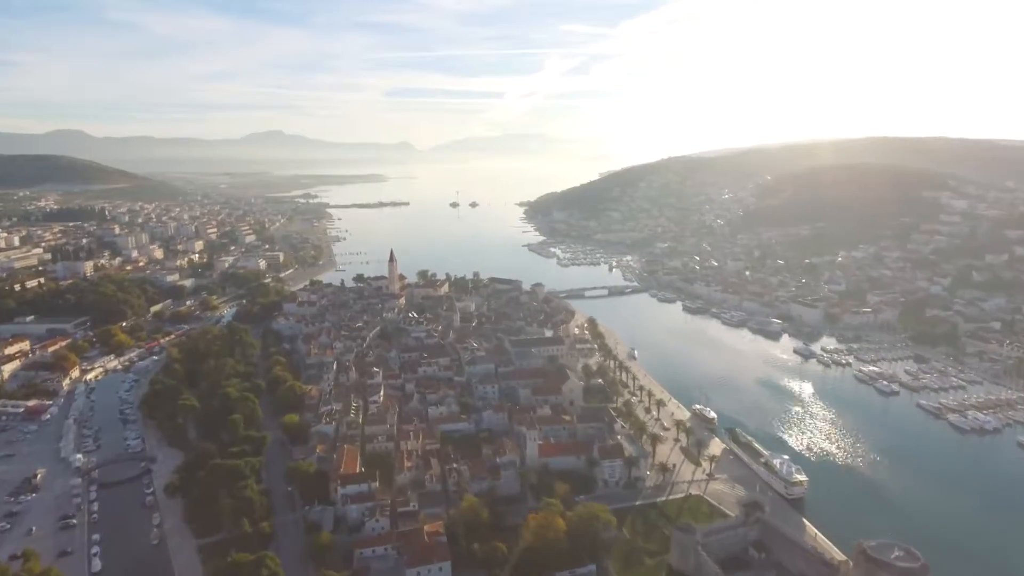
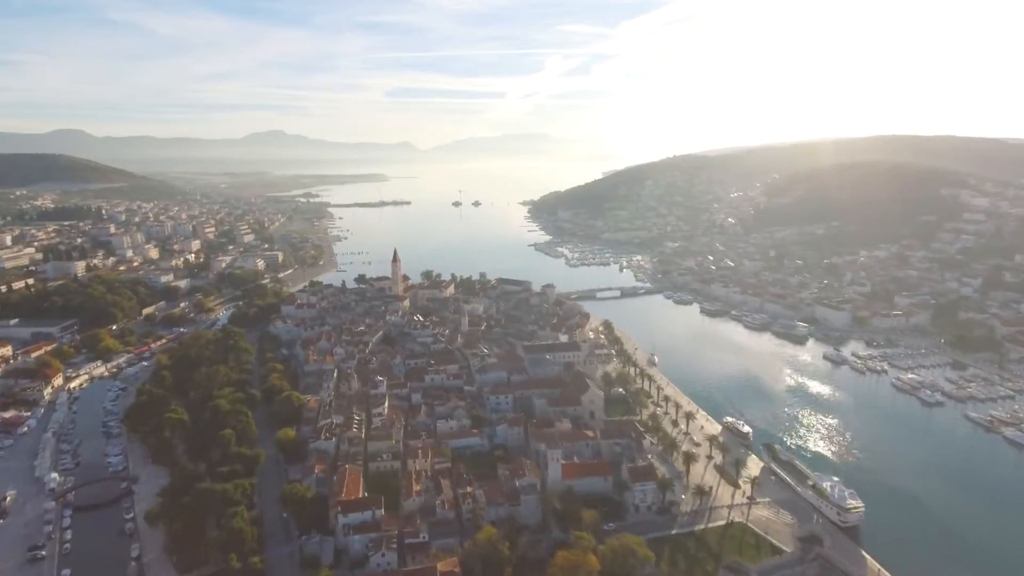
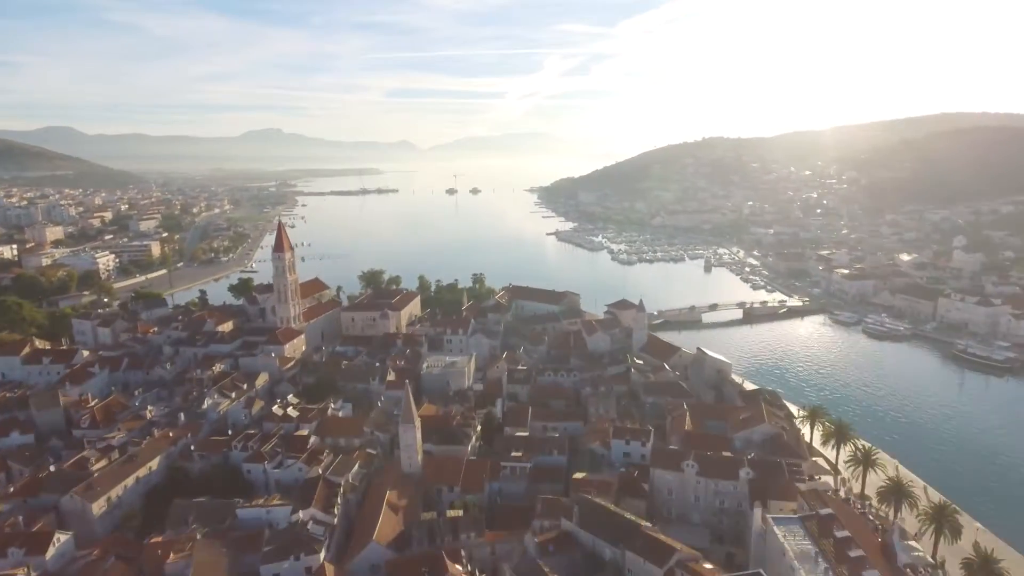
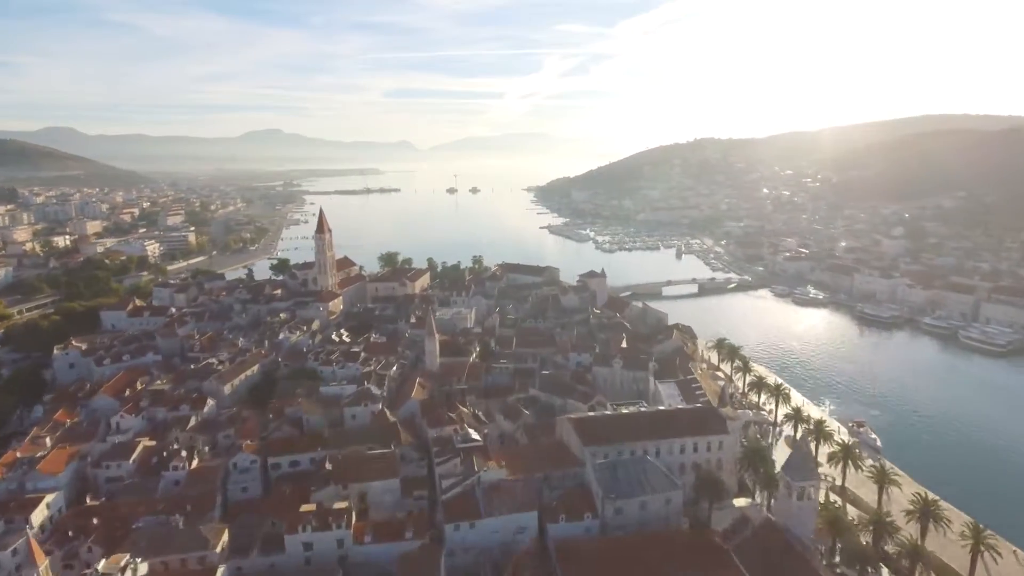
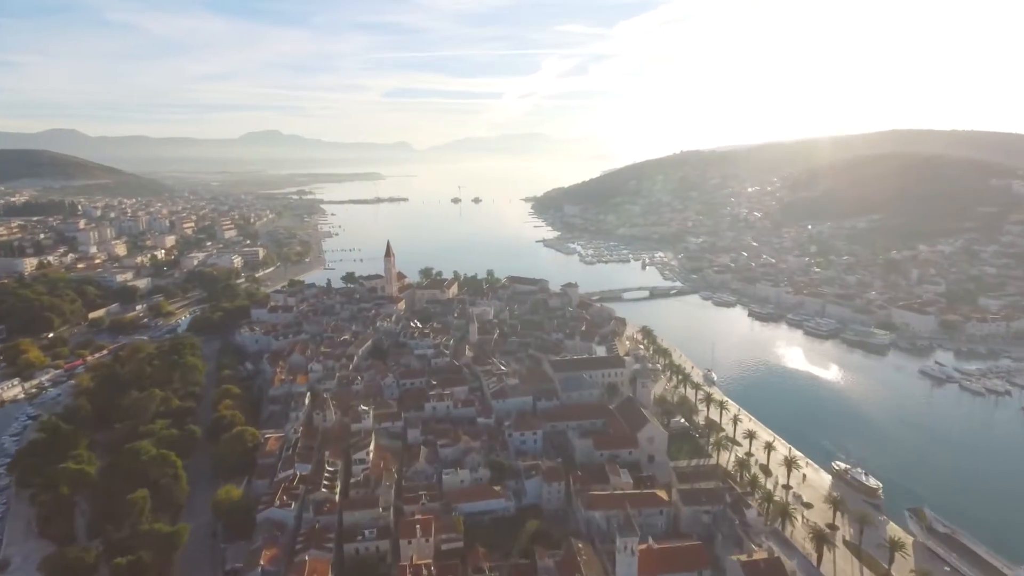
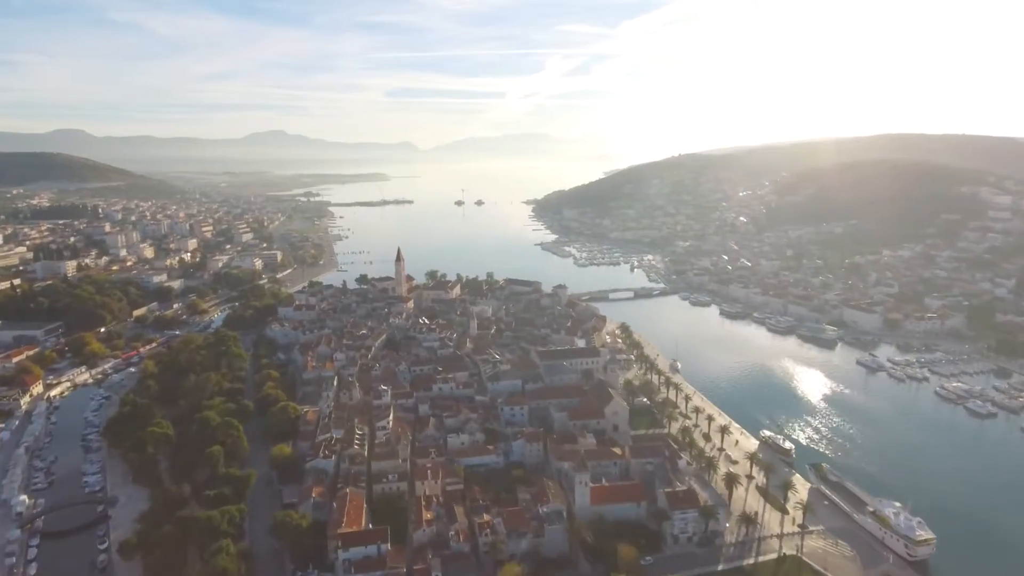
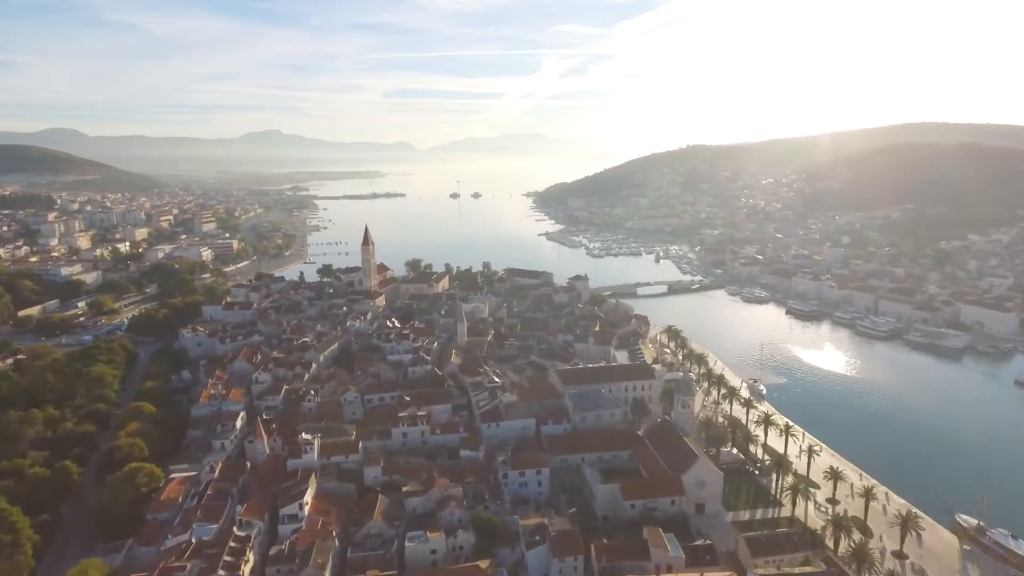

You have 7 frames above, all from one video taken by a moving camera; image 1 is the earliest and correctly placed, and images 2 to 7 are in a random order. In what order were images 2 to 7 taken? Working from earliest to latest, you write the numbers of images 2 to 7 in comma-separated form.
2, 6, 5, 7, 4, 3
